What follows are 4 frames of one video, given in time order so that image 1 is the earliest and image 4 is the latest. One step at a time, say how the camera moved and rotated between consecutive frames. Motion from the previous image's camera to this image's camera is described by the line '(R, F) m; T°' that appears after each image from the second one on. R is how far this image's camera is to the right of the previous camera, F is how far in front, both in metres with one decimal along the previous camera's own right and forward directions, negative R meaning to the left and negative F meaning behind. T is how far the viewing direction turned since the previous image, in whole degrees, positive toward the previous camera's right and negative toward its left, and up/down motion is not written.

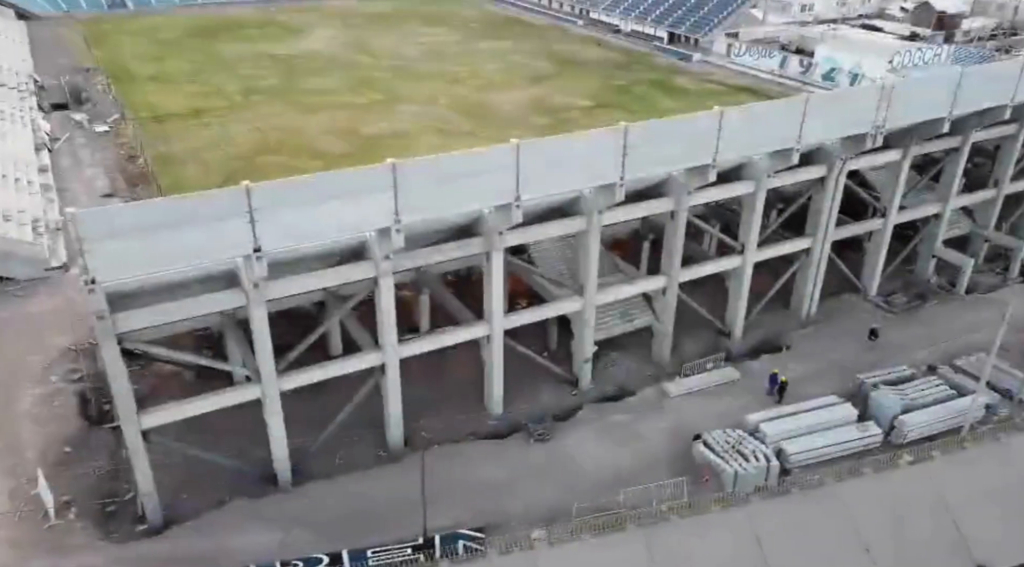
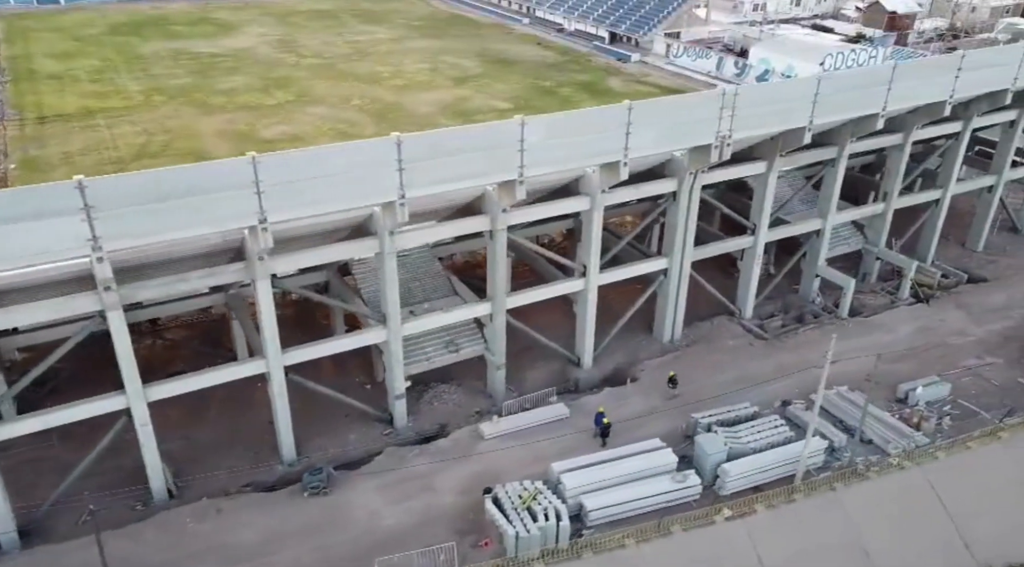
(+4.5, +2.4) m; +1°
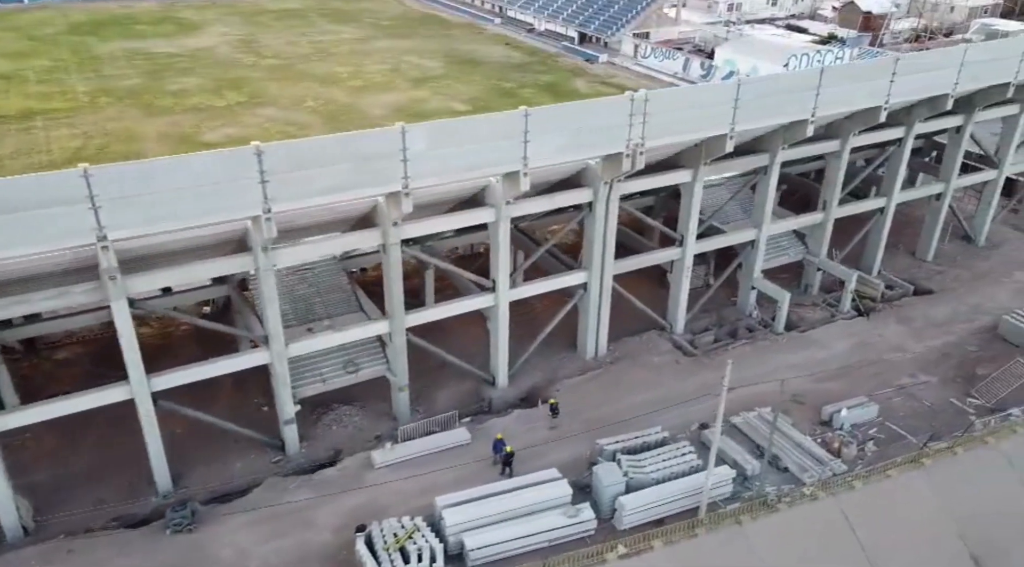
(+2.2, +1.3) m; 0°
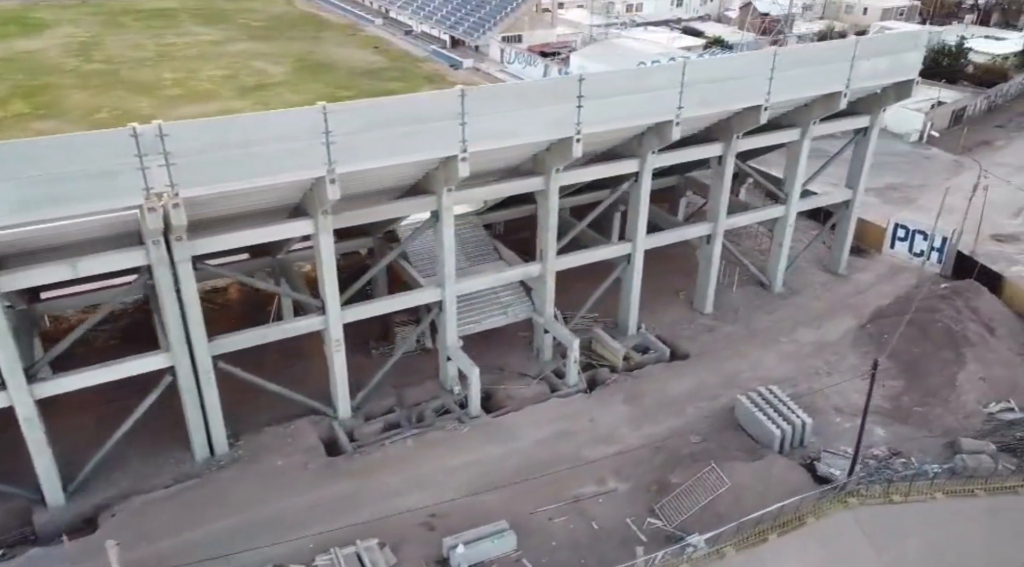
(+8.6, +5.3) m; +2°
